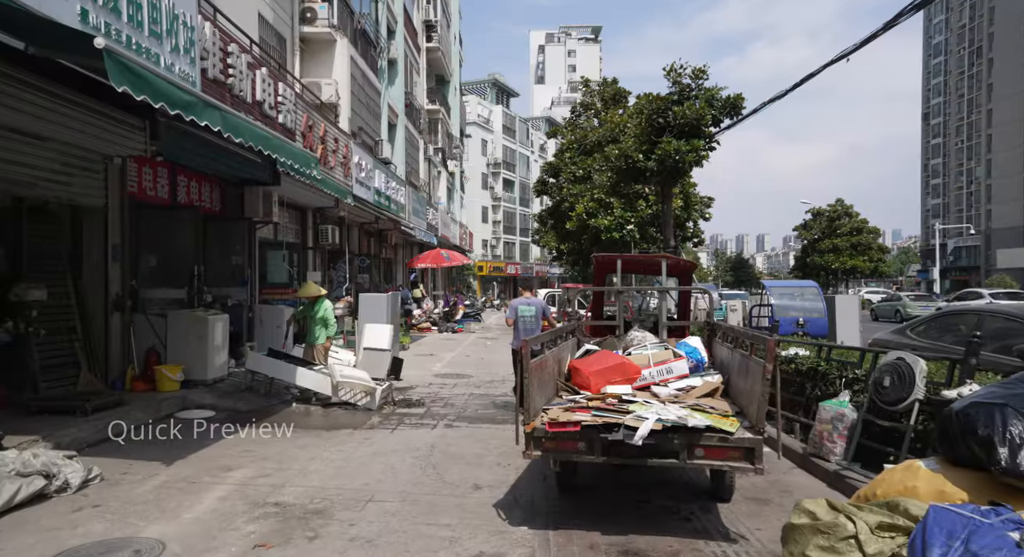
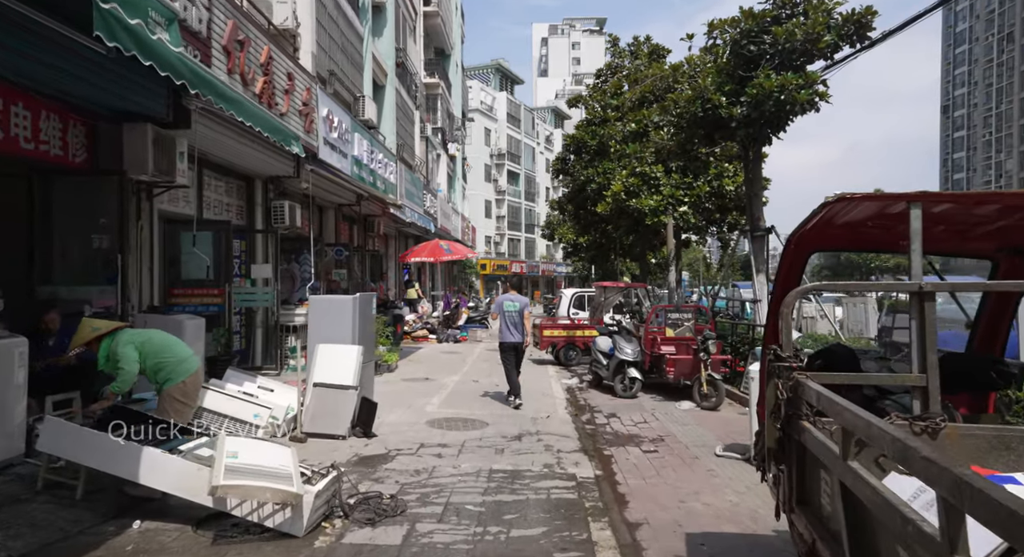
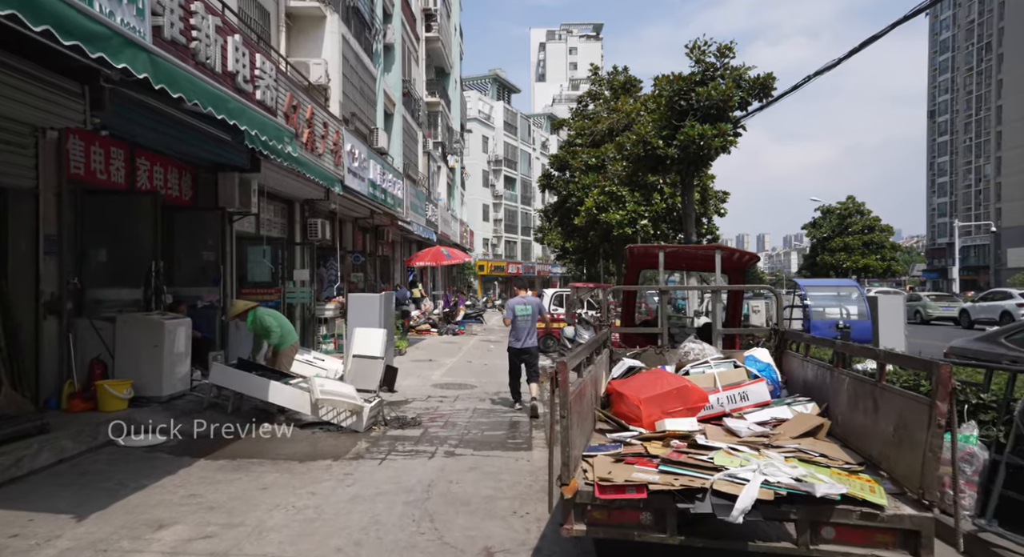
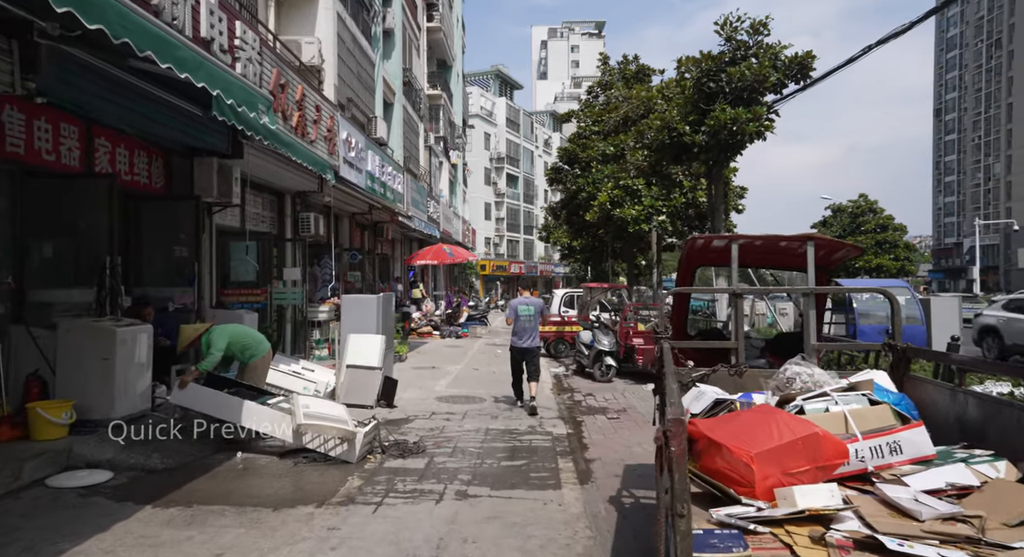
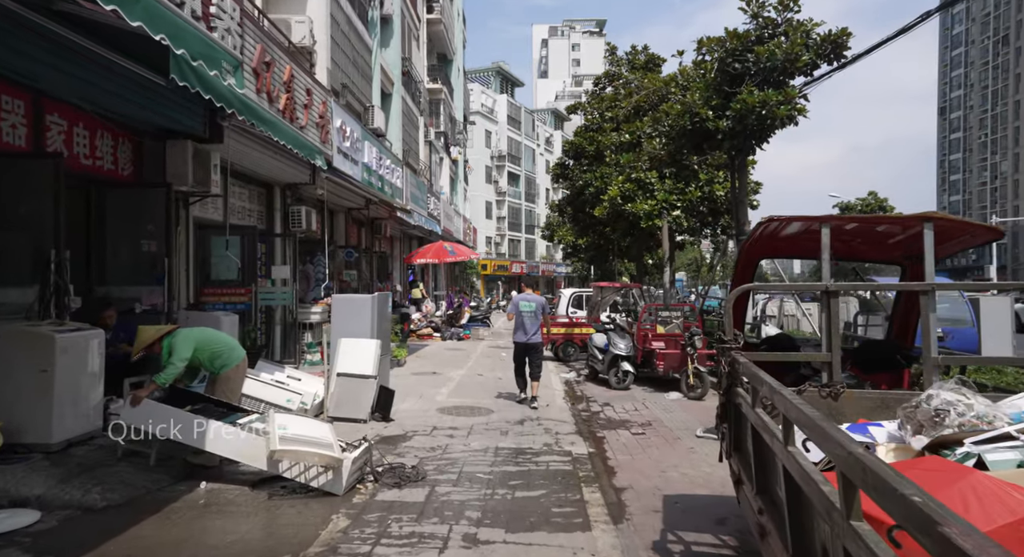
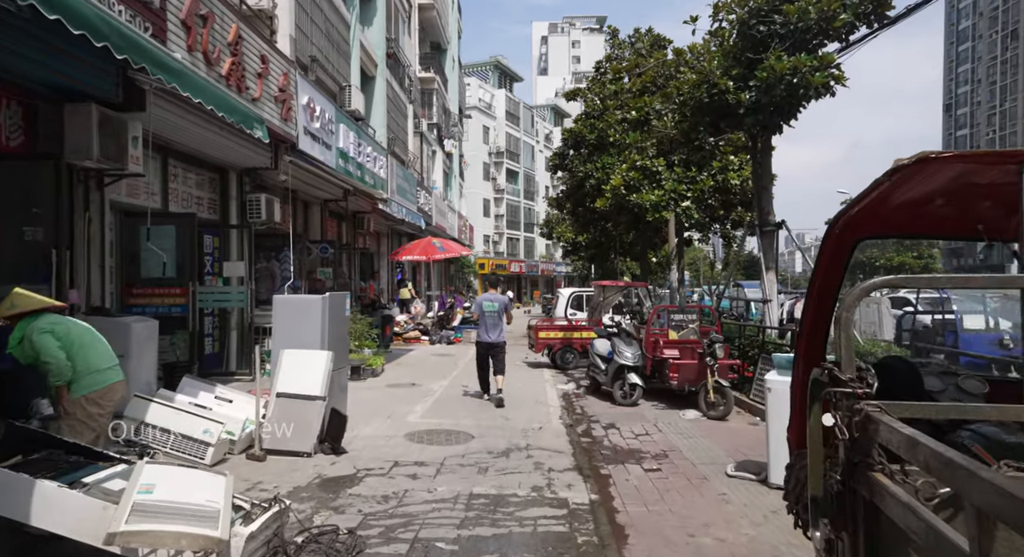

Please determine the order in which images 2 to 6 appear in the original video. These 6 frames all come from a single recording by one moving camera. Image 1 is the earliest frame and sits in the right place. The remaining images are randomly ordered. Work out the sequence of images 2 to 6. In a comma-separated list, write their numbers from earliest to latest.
3, 4, 5, 2, 6
